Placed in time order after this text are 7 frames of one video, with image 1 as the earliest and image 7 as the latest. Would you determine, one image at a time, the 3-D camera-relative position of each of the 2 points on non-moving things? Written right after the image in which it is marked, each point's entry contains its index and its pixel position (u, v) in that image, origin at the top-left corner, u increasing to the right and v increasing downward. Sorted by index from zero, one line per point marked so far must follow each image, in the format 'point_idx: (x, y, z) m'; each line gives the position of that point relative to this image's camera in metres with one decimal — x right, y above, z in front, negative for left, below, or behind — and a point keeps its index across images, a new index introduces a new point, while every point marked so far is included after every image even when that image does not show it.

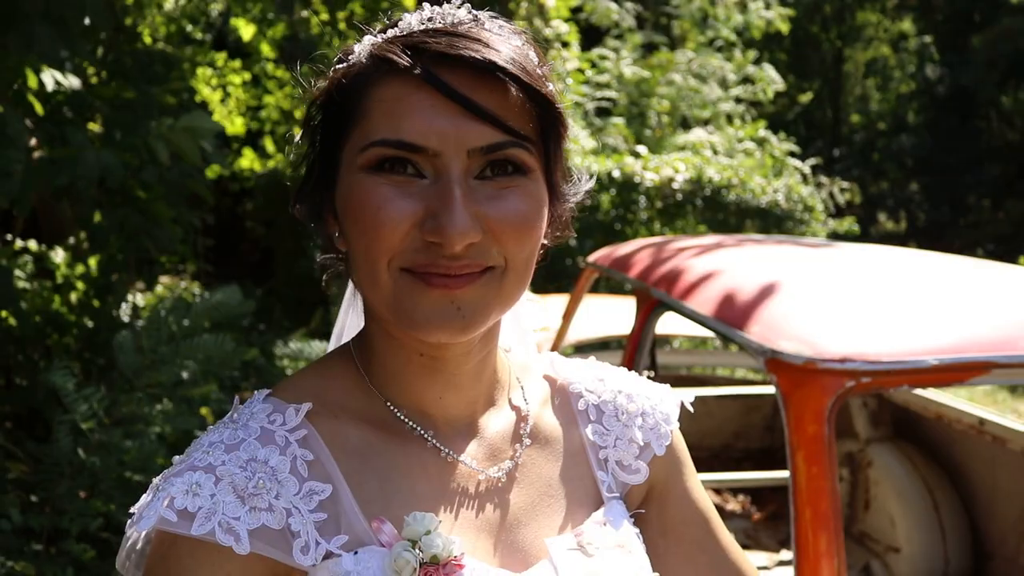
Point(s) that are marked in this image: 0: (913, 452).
0: (+1.5, -0.6, +3.5) m
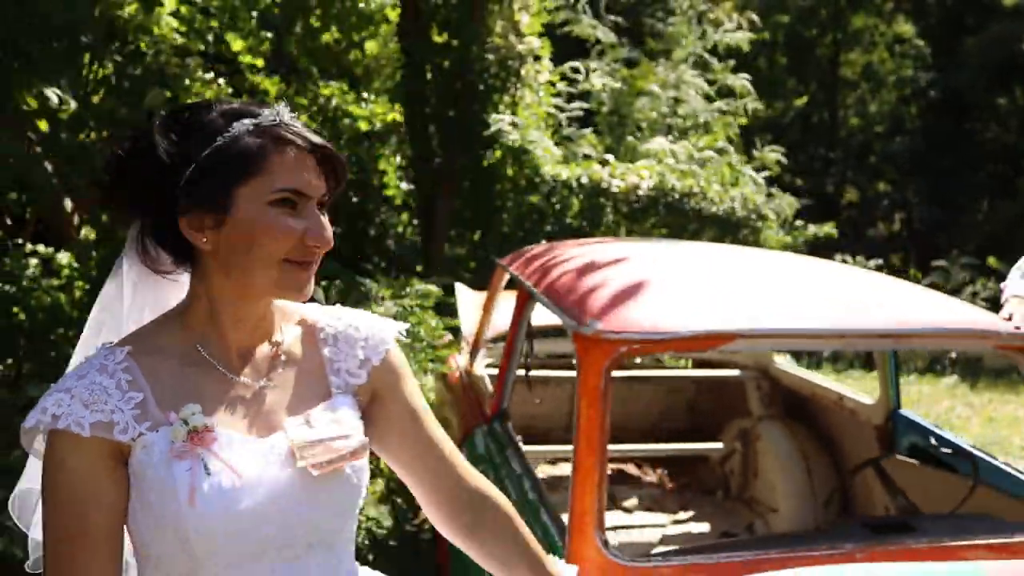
0: (+1.2, -0.6, +4.0) m
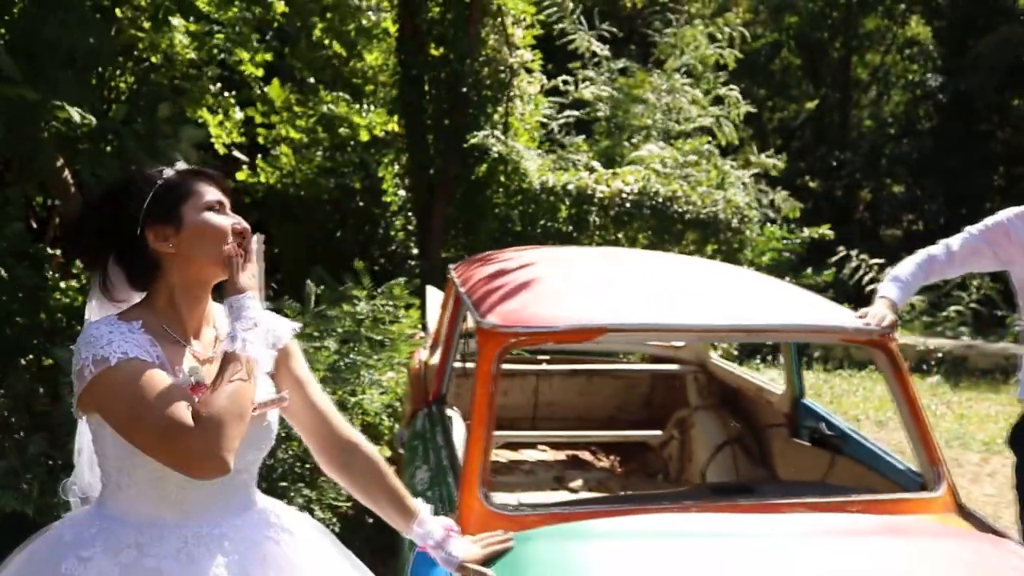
0: (+1.0, -0.6, +4.4) m
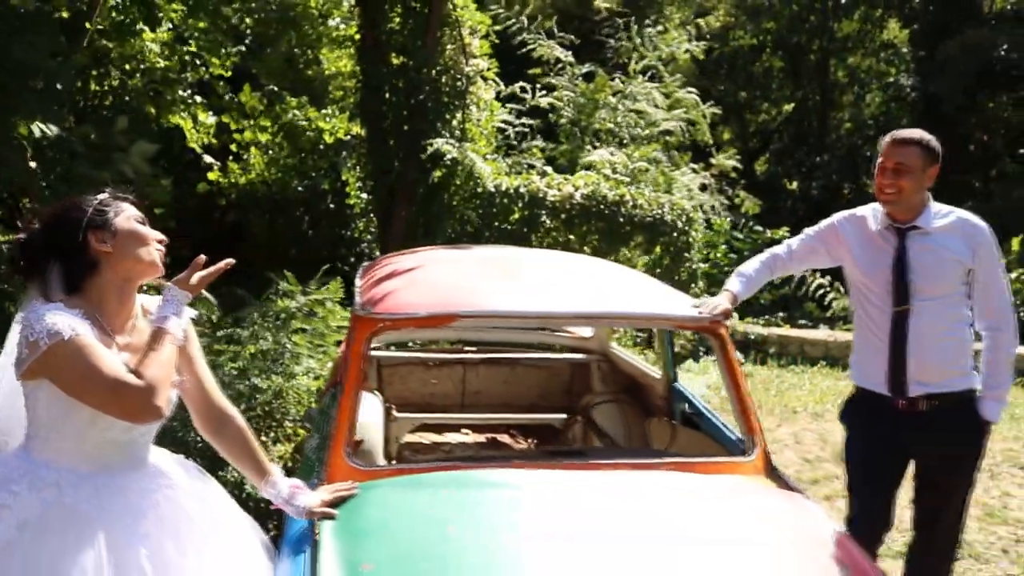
0: (+0.6, -0.6, +4.8) m
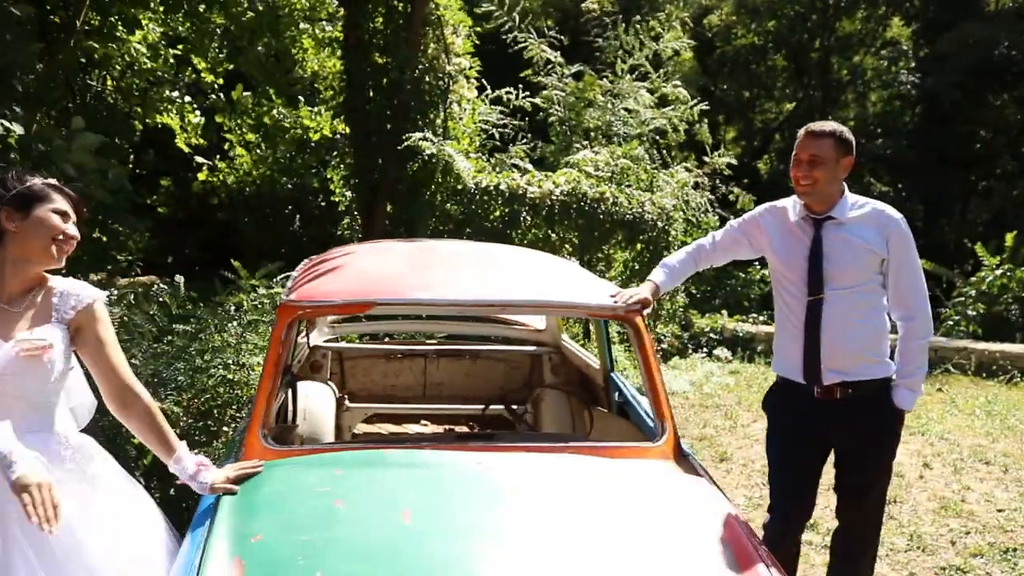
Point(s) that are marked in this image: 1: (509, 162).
0: (+0.3, -0.6, +4.9) m
1: (0.0, +1.4, +9.9) m
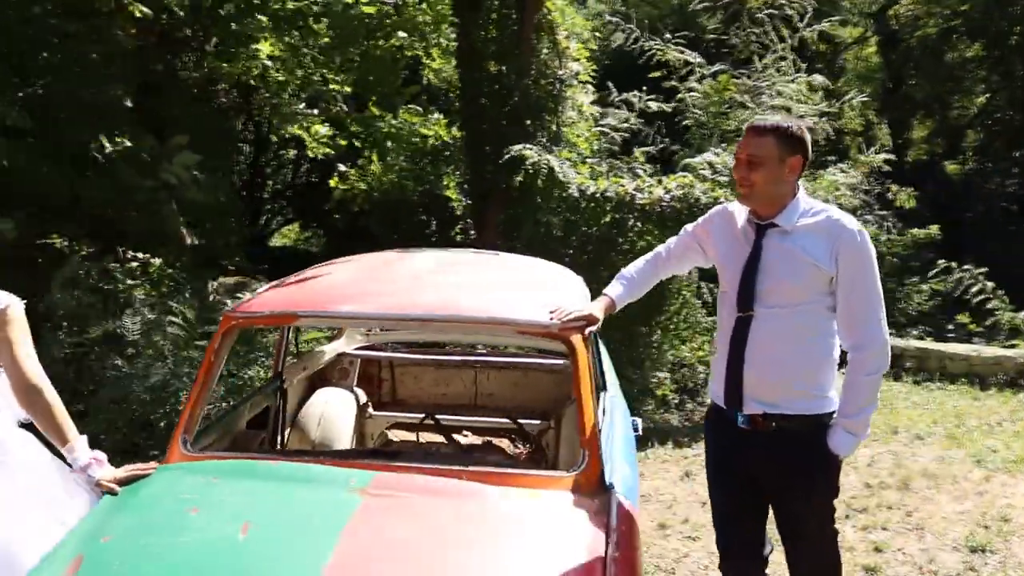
0: (+0.4, -0.6, +4.7) m
1: (+1.2, +1.3, +9.7) m
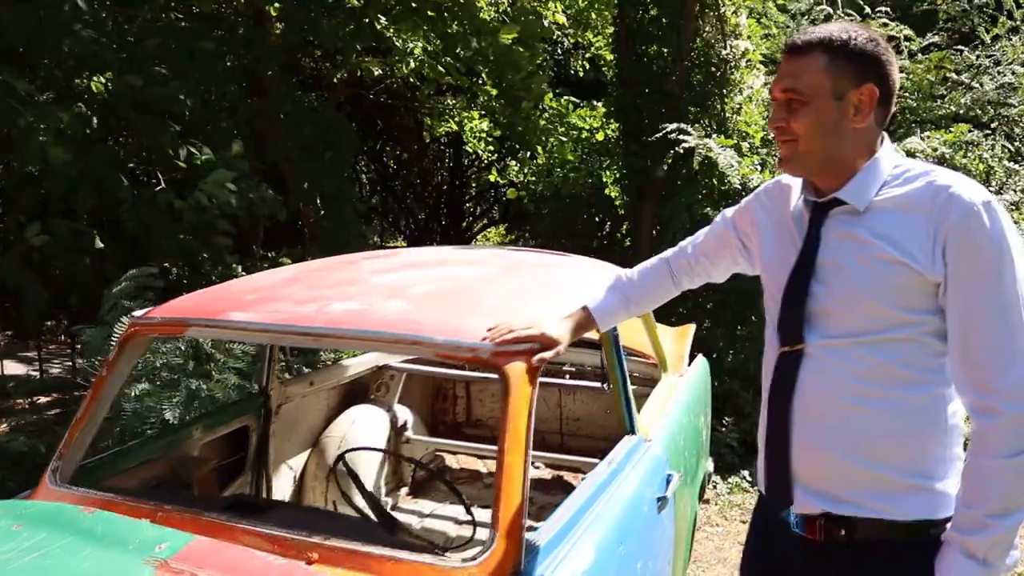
0: (+0.5, -0.6, +3.7) m
1: (+2.6, +1.2, +8.3) m
